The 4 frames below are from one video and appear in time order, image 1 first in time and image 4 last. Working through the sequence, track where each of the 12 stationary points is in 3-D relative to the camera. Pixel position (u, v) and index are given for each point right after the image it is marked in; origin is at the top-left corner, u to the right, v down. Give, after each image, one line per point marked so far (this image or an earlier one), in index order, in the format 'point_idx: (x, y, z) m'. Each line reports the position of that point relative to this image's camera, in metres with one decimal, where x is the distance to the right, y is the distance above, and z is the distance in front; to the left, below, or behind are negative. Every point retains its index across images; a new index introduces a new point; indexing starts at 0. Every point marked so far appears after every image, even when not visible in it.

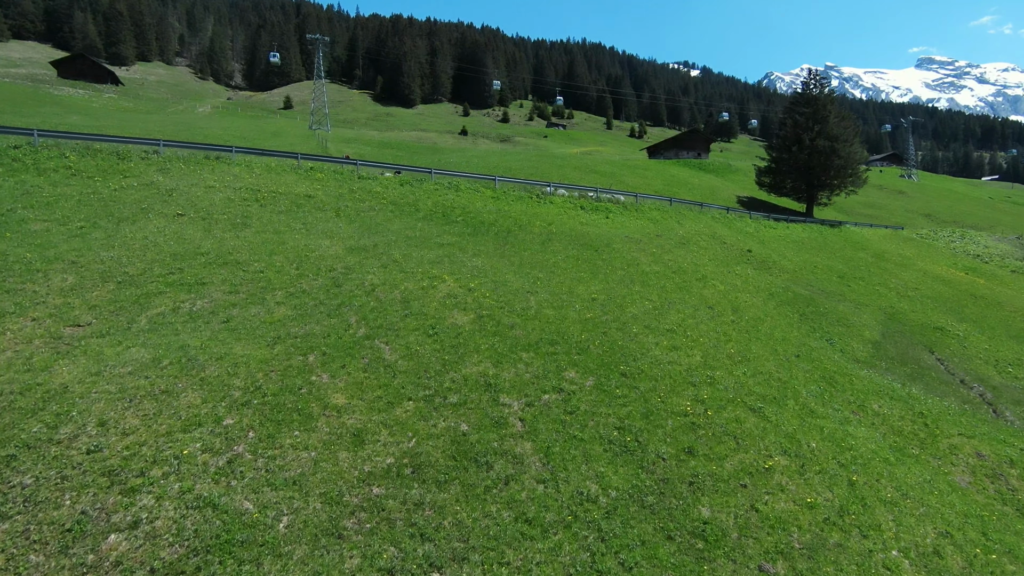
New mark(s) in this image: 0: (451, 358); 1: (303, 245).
0: (-1.7, -1.9, +14.0) m
1: (-8.2, +1.7, +19.9) m
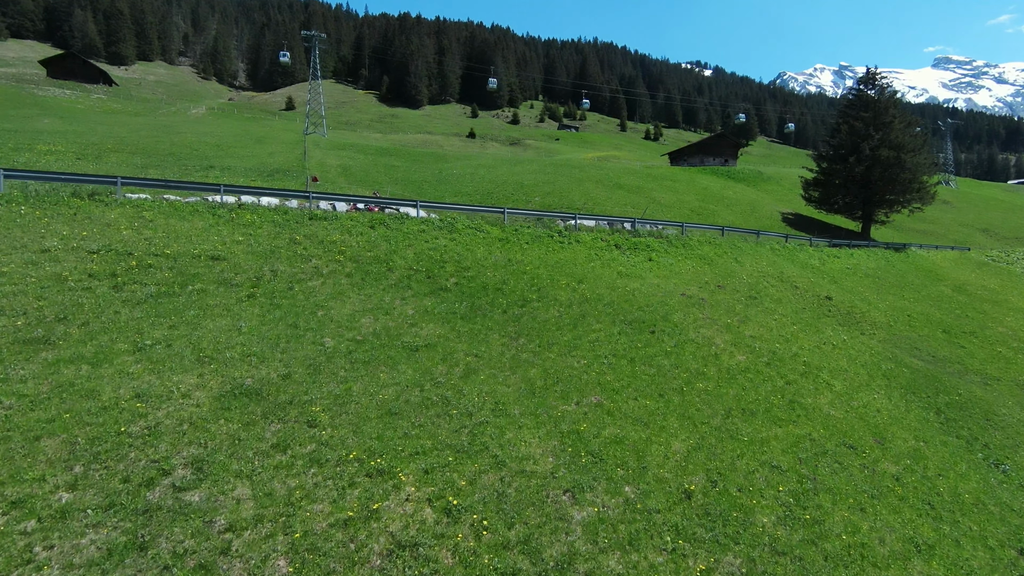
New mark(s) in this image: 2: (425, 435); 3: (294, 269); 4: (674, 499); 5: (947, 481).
0: (-1.3, -5.8, +4.3) m
1: (-7.7, -2.2, +10.3) m
2: (-1.8, -3.1, +11.1) m
3: (-7.9, +0.7, +18.6) m
4: (+3.5, -4.3, +10.8) m
5: (+13.7, -6.0, +16.1) m
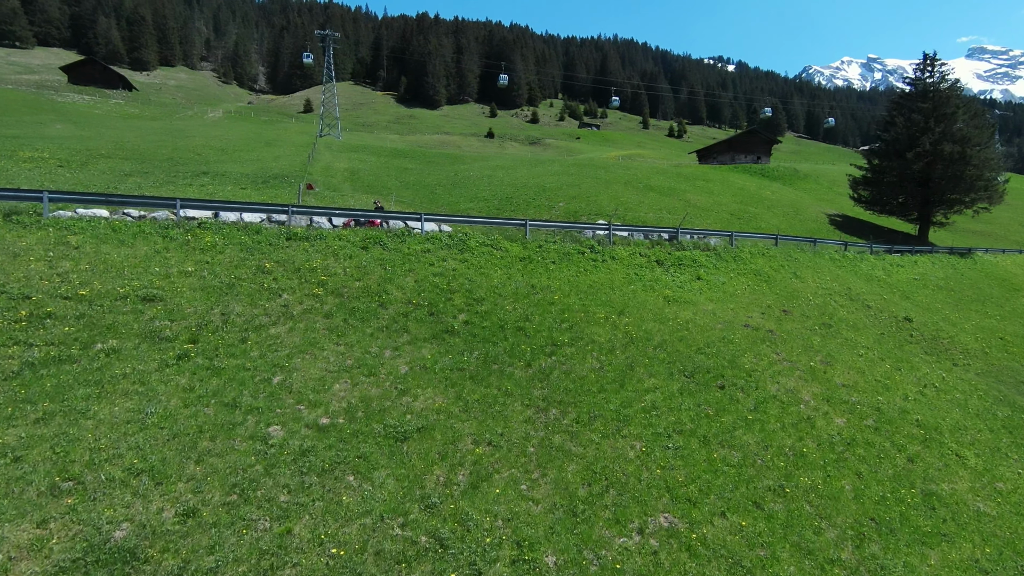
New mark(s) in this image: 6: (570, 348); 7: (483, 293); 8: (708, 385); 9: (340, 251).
0: (-1.1, -7.1, -0.2) m
1: (-7.3, -3.5, +6.0) m
2: (-1.4, -4.4, +6.6) m
3: (-7.2, -0.6, +14.3) m
4: (+3.9, -5.6, +6.1) m
5: (+14.3, -7.3, +11.0) m
6: (+1.8, -1.8, +15.9) m
7: (-1.0, -0.2, +18.3) m
8: (+5.9, -2.9, +15.3) m
9: (-6.3, +1.3, +18.8) m
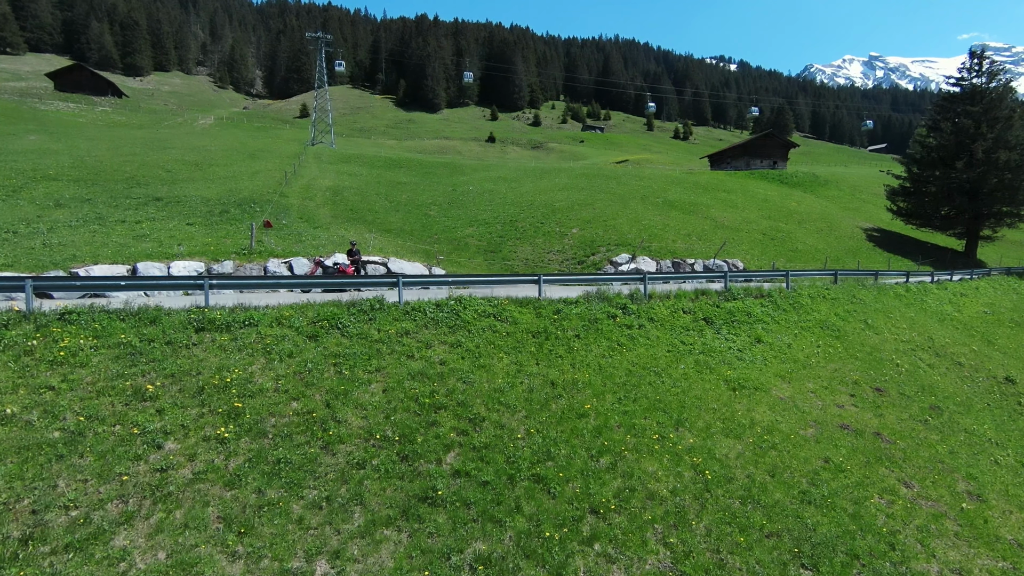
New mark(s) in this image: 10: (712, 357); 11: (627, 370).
0: (-0.8, -9.8, -6.0) m
1: (-7.0, -6.2, +0.3) m
2: (-1.1, -7.1, +0.8) m
3: (-6.9, -3.4, +8.6) m
4: (+4.2, -8.3, +0.3) m
5: (+14.7, -9.9, +5.1) m
6: (+2.1, -4.5, +10.1) m
7: (-0.7, -2.9, +12.5) m
8: (+6.2, -5.6, +9.5) m
9: (-6.0, -1.4, +13.0) m
10: (+7.2, -2.4, +18.3) m
11: (+3.6, -2.5, +15.9) m
